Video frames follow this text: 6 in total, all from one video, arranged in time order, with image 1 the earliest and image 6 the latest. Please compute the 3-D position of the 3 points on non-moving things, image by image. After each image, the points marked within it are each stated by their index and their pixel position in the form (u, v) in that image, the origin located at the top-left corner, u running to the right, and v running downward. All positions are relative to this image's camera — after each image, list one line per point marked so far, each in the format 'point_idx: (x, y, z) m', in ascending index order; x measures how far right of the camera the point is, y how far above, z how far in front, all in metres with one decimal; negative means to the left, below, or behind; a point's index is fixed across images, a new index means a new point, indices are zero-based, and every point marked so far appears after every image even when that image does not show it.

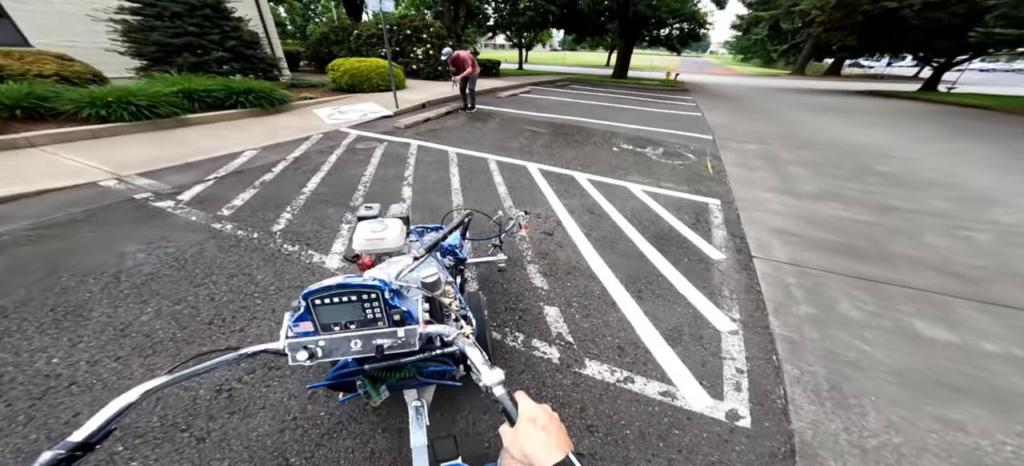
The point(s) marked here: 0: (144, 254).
0: (-3.5, -0.2, +3.1) m
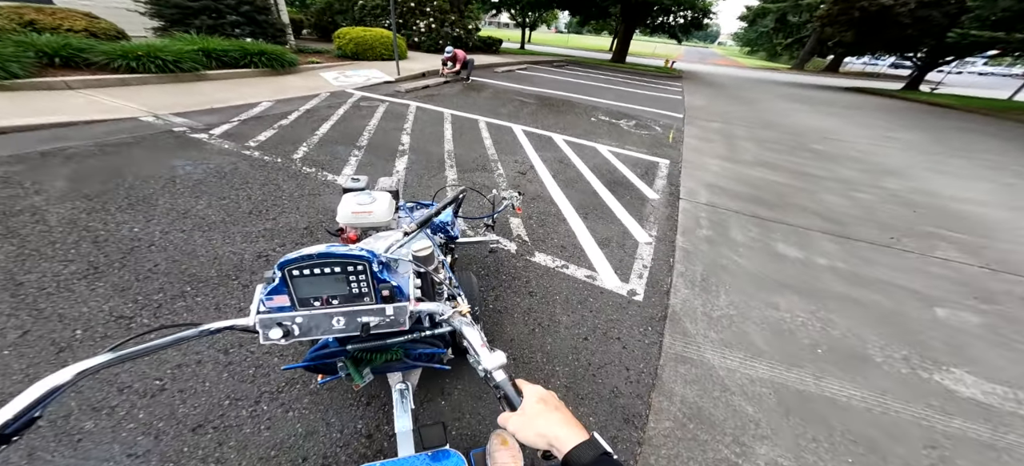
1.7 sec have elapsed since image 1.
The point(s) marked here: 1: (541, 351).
0: (-3.9, +0.8, +3.8) m
1: (+0.2, -0.9, +2.5) m
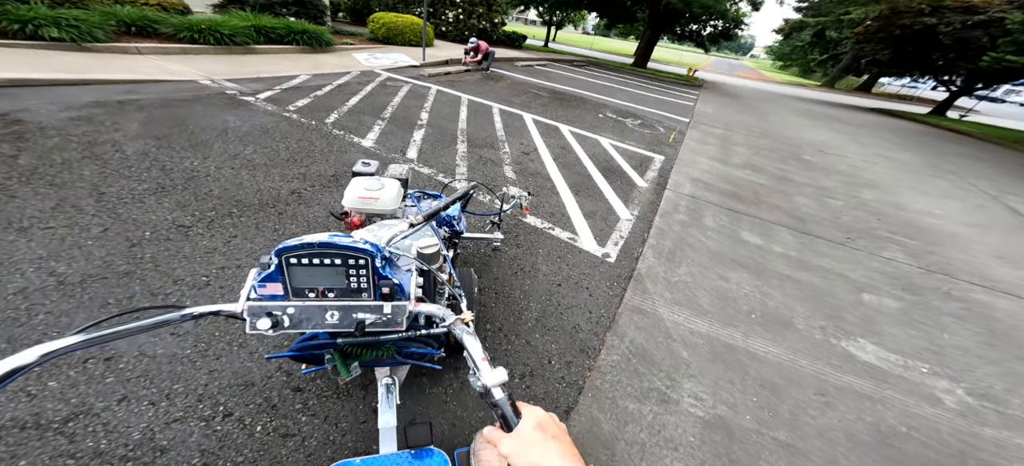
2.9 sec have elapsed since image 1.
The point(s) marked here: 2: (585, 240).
0: (-3.8, +1.5, +4.5) m
1: (0.0, -0.5, +3.0) m
2: (+0.8, -0.1, +3.7) m
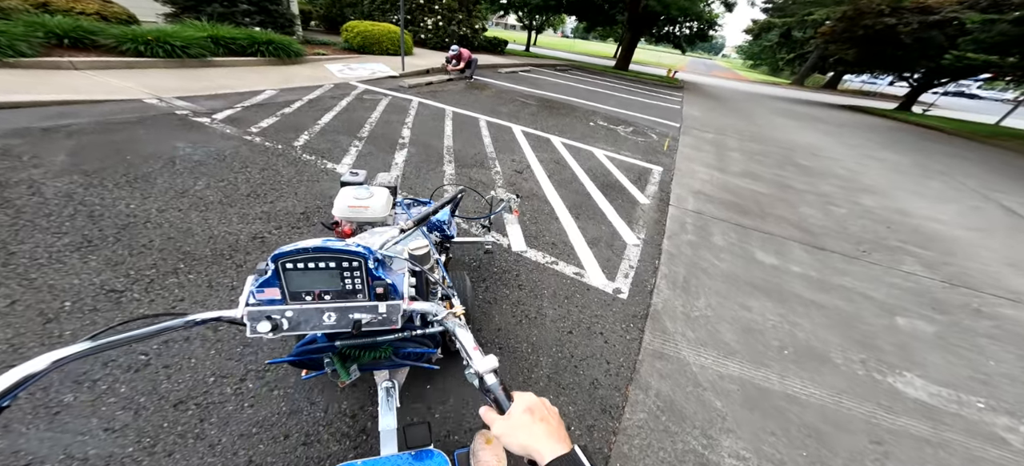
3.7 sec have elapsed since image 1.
0: (-3.9, +1.0, +3.9) m
1: (+0.1, -0.9, +2.6) m
2: (+0.8, -0.4, +3.3) m
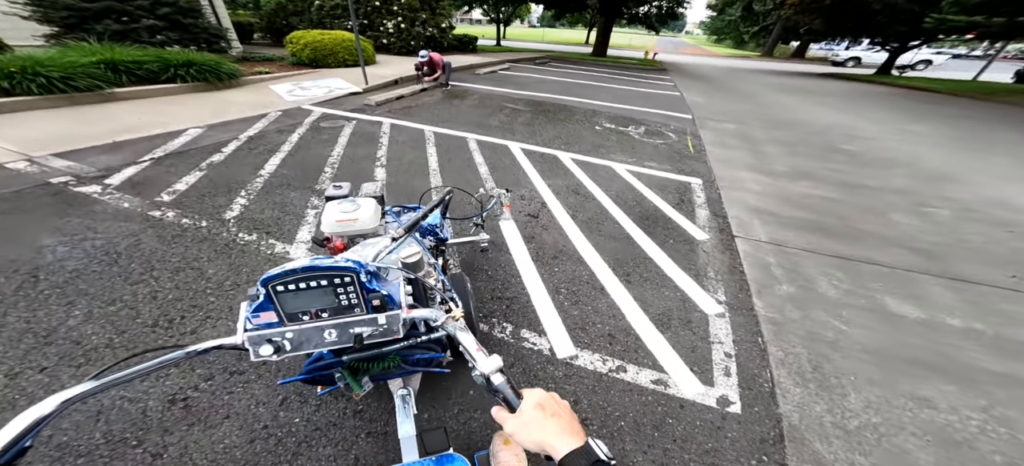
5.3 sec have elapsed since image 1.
0: (-3.7, -0.1, +2.6) m
1: (+0.6, -1.5, +1.6) m
2: (+1.2, -1.0, +2.3) m
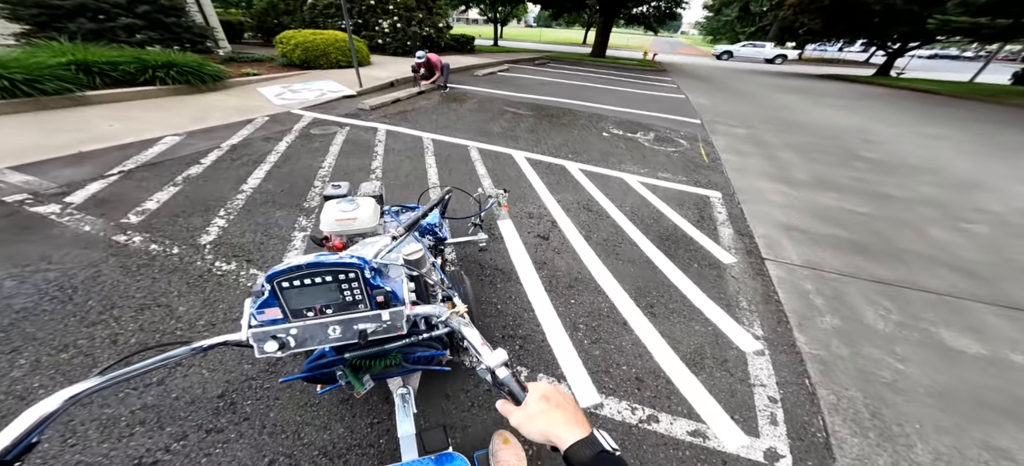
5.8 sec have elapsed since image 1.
0: (-3.6, -0.3, +2.3) m
1: (+0.7, -1.7, +1.3) m
2: (+1.3, -1.2, +2.0) m
